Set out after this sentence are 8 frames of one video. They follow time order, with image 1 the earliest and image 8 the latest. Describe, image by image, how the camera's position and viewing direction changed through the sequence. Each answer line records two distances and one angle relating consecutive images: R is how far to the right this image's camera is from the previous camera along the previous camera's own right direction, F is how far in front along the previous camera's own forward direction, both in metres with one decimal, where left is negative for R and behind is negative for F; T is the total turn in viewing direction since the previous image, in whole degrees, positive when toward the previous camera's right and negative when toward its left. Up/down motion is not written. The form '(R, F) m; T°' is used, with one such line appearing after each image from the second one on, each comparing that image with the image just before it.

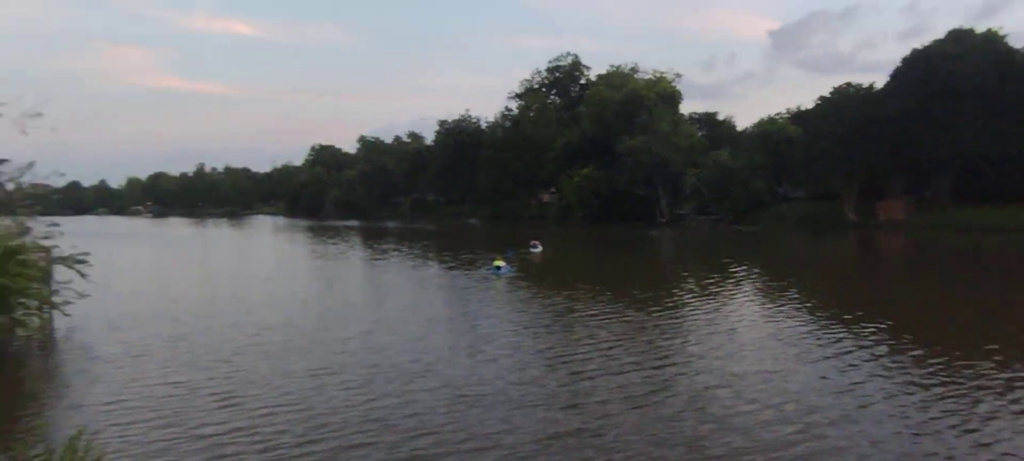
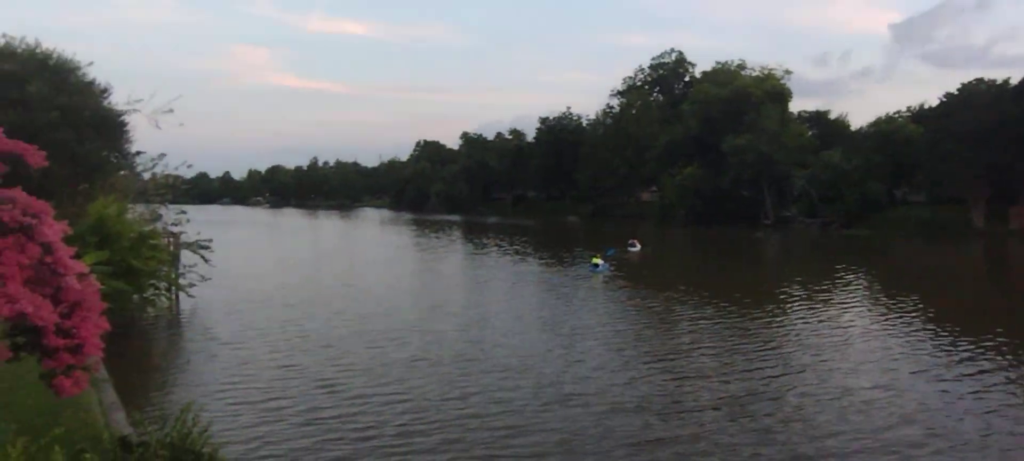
(+0.1, -0.1) m; -8°
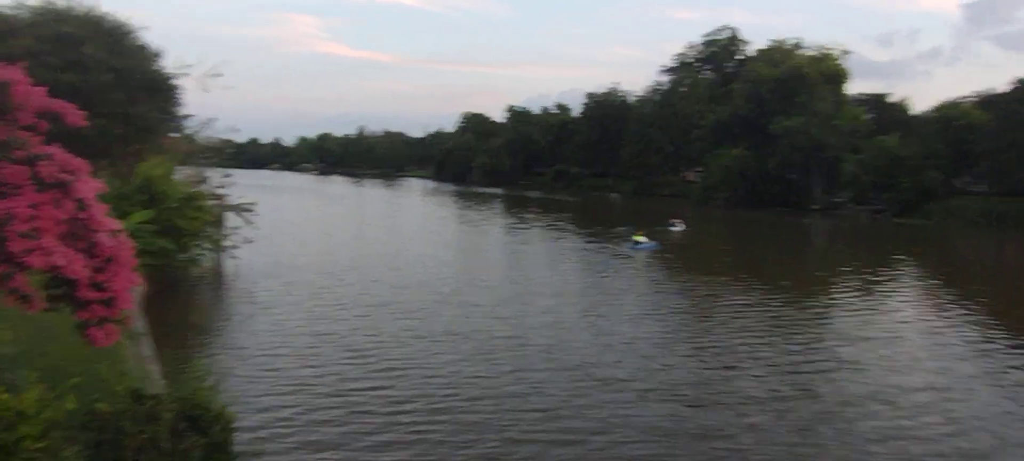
(+0.2, 0.0) m; -4°
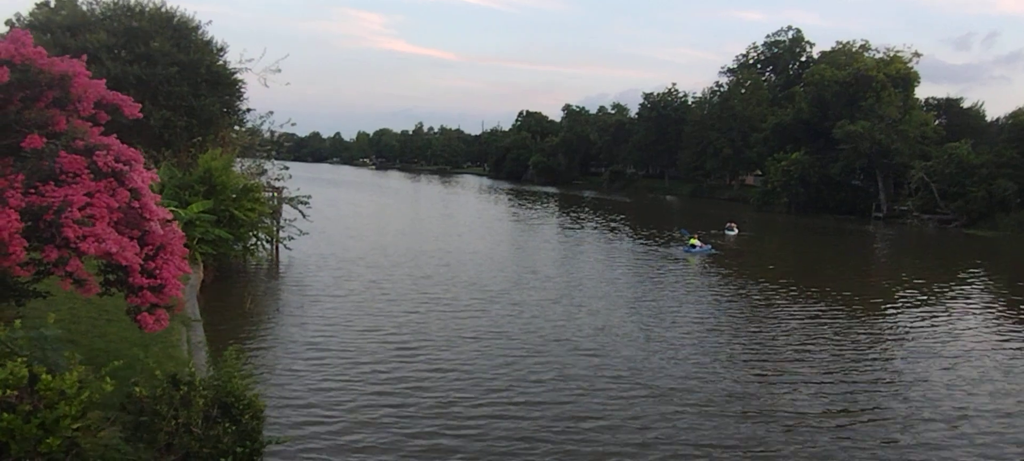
(+0.2, 0.0) m; -4°
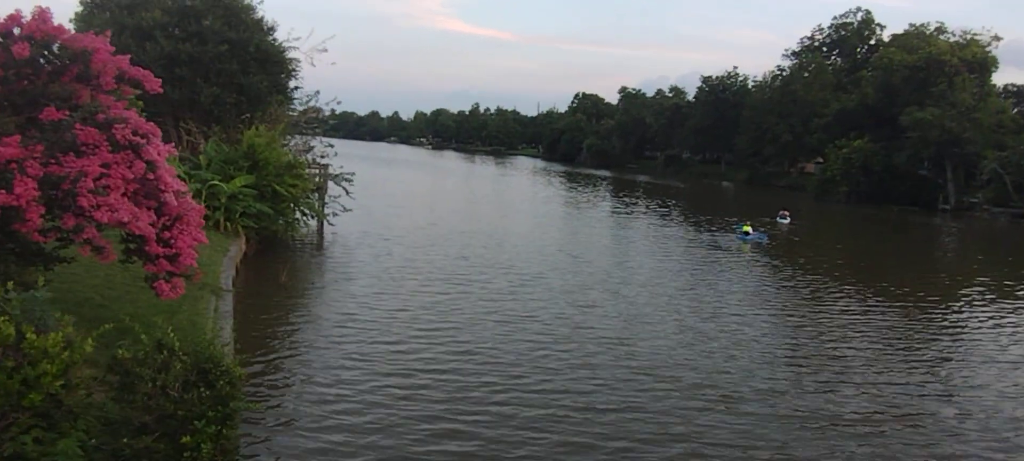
(+0.6, 0.0) m; -5°
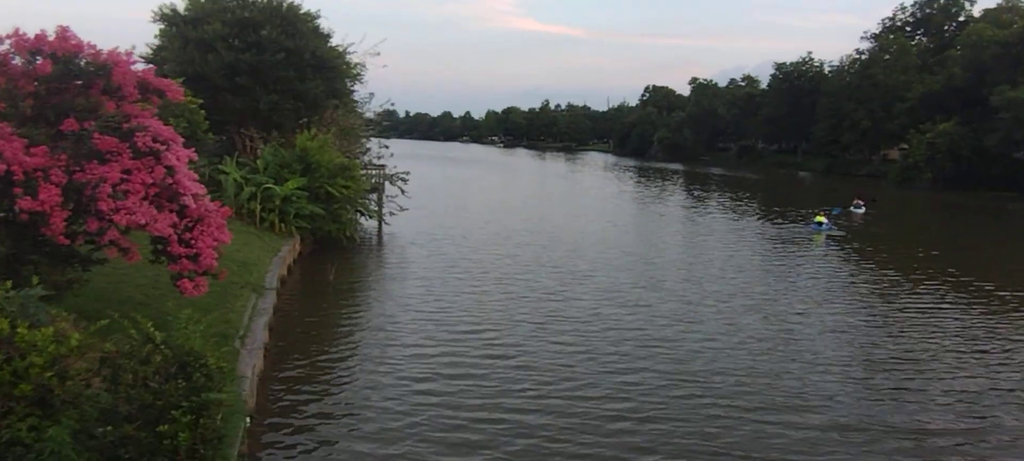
(+0.9, 0.0) m; -6°
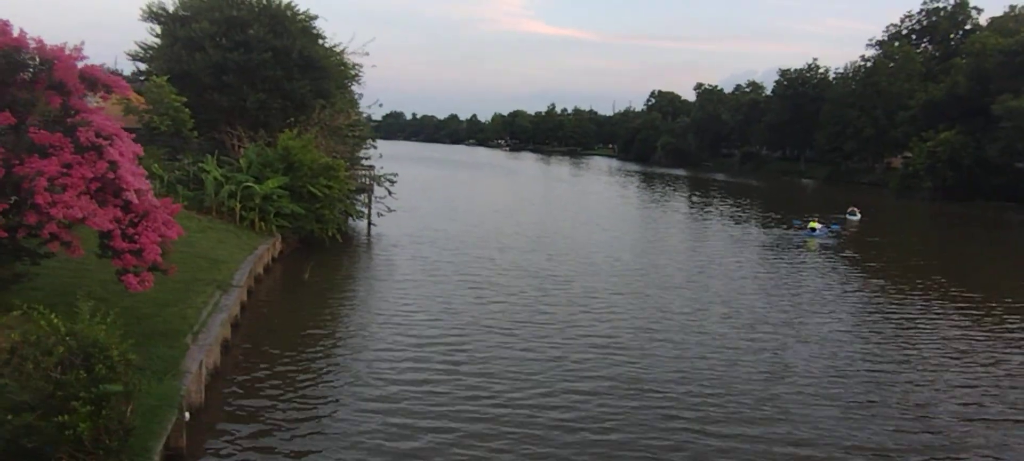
(+0.8, 0.0) m; -1°
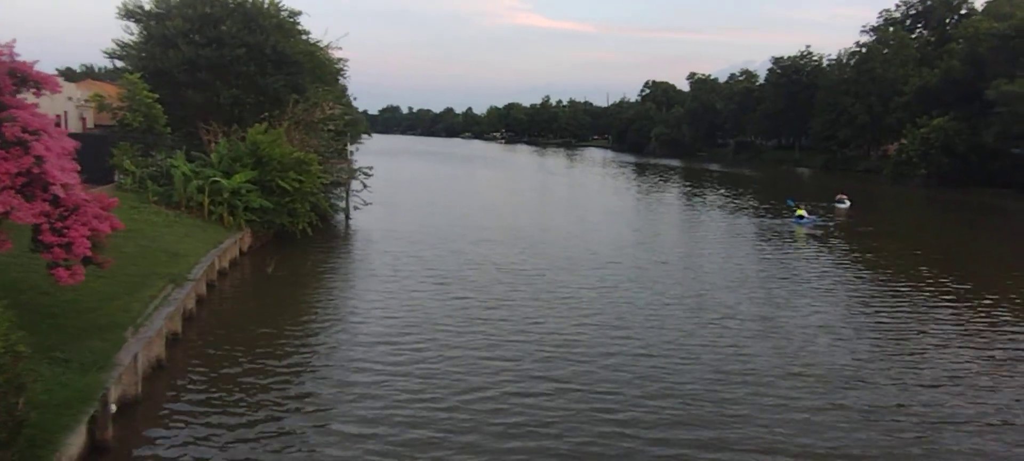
(+0.9, 0.0) m; -1°
